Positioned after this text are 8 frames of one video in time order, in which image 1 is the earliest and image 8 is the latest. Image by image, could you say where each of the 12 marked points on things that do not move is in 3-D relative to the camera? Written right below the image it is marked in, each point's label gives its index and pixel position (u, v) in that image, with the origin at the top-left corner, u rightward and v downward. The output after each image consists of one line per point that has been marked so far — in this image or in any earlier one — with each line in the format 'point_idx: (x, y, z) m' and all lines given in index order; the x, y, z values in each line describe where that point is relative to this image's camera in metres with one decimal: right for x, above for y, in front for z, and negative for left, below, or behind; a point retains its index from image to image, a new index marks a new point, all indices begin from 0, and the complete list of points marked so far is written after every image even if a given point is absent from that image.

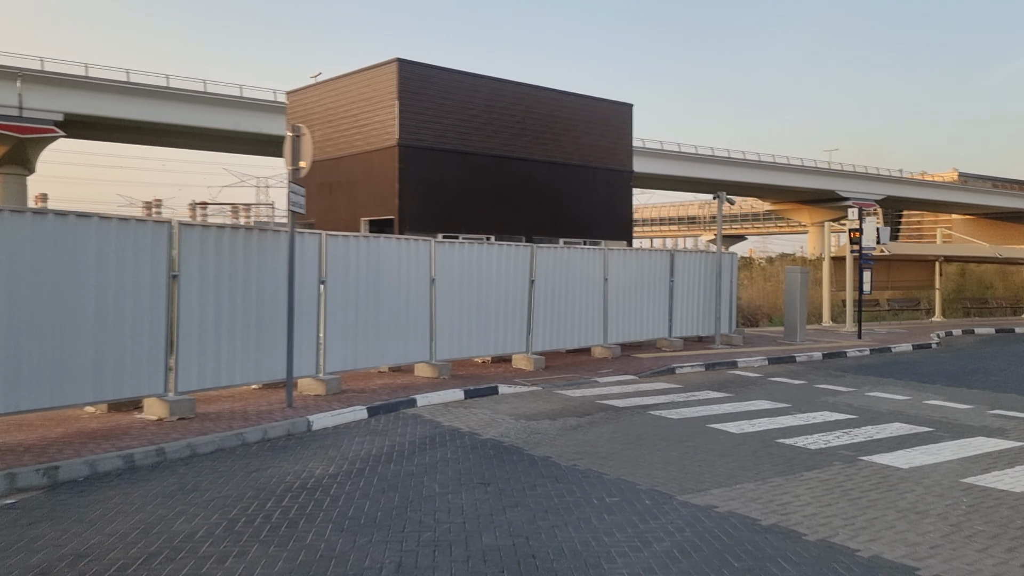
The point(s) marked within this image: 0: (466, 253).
0: (-0.8, +0.6, +13.8) m
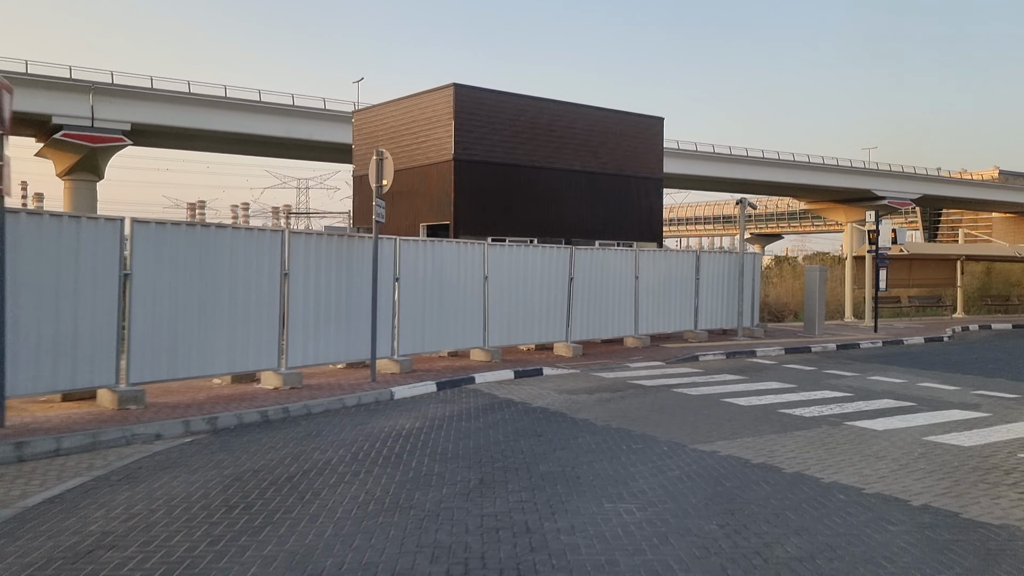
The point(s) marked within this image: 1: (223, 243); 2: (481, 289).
0: (+0.1, +0.6, +15.9) m
1: (-3.8, +0.6, +10.8) m
2: (-0.6, 0.0, +15.3) m
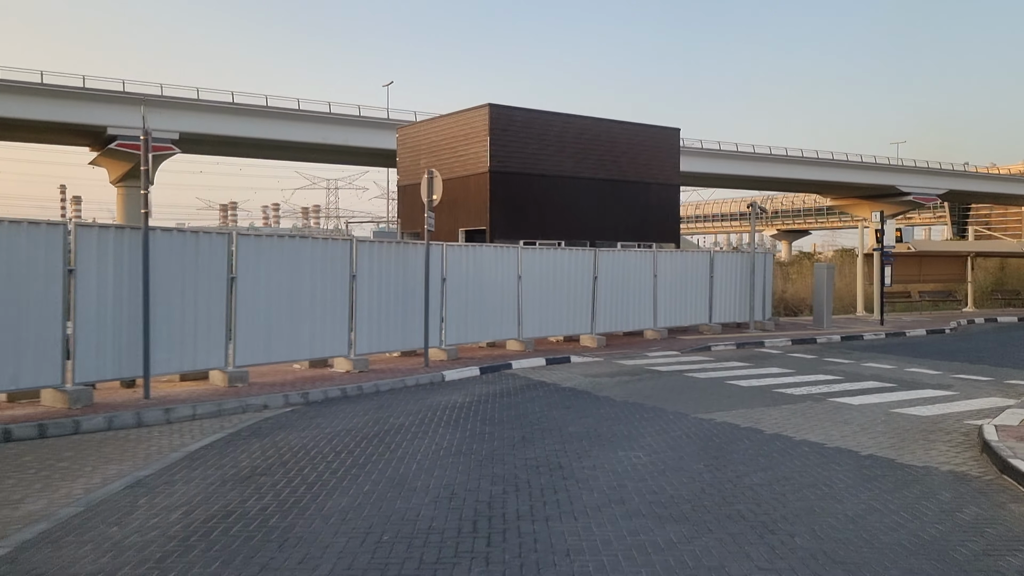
0: (+0.7, +0.7, +17.9) m
1: (-3.3, +0.6, +13.0) m
2: (+0.1, 0.0, +17.4) m
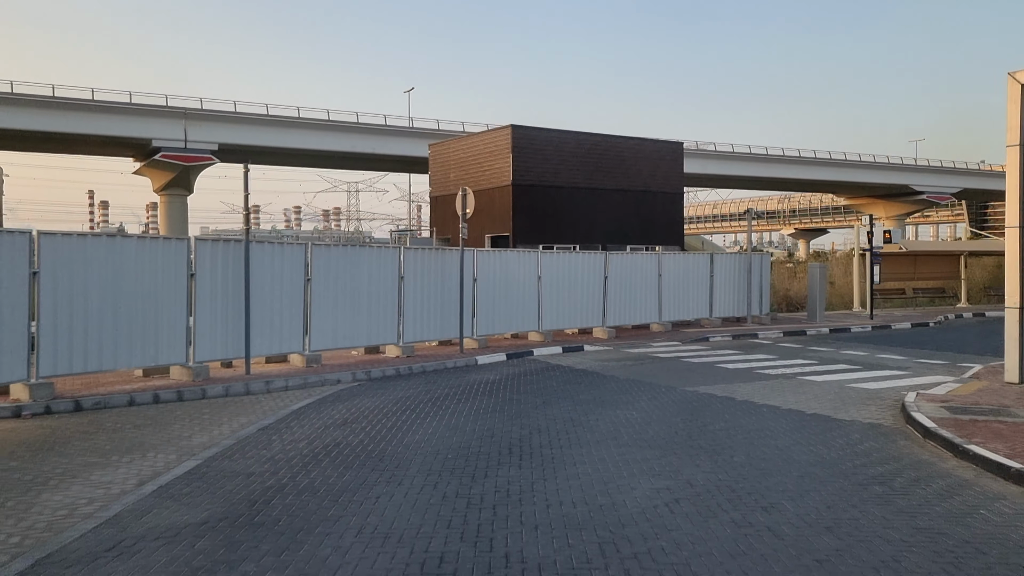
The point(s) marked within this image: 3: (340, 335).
0: (+1.3, +0.7, +20.6) m
1: (-2.9, +0.6, +15.7) m
2: (+0.6, 0.0, +20.0) m
3: (-3.3, -0.9, +15.4) m
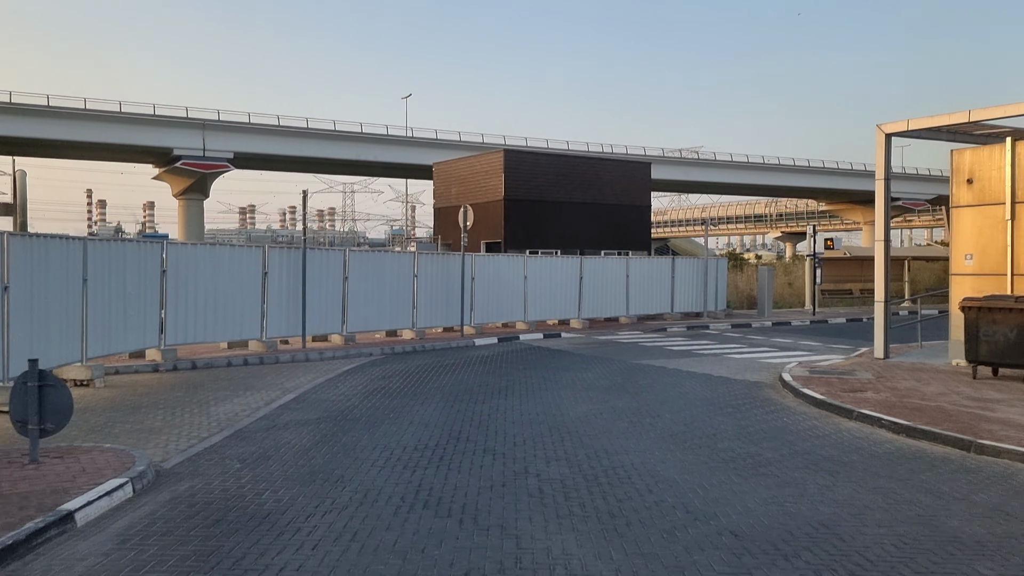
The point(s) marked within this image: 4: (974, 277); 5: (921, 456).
0: (+1.0, +0.8, +25.0) m
1: (-3.1, +0.7, +20.1) m
2: (+0.3, +0.1, +24.4) m
3: (-3.5, -0.8, +19.7) m
4: (+9.0, +0.2, +15.7) m
5: (+4.5, -1.8, +8.8) m
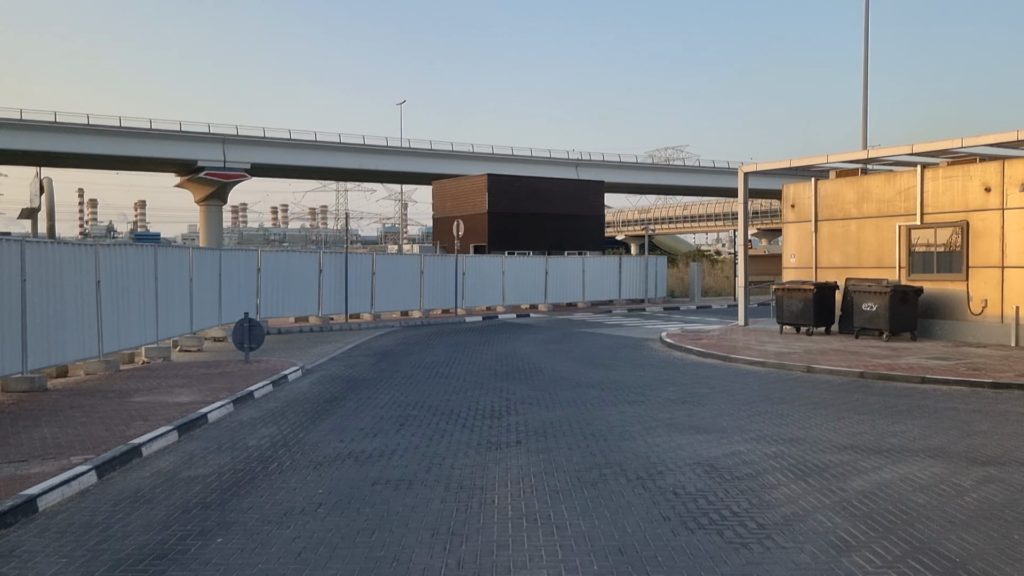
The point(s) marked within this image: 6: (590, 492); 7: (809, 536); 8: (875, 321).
0: (+0.2, +1.1, +32.9) m
1: (-3.8, +0.9, +28.0) m
2: (-0.4, +0.4, +32.4) m
3: (-4.2, -0.5, +27.7) m
4: (+8.3, +0.5, +23.7) m
5: (+3.9, -1.6, +16.8) m
6: (+0.7, -1.8, +7.0) m
7: (+2.2, -1.8, +5.9) m
8: (+8.8, -0.8, +19.7) m
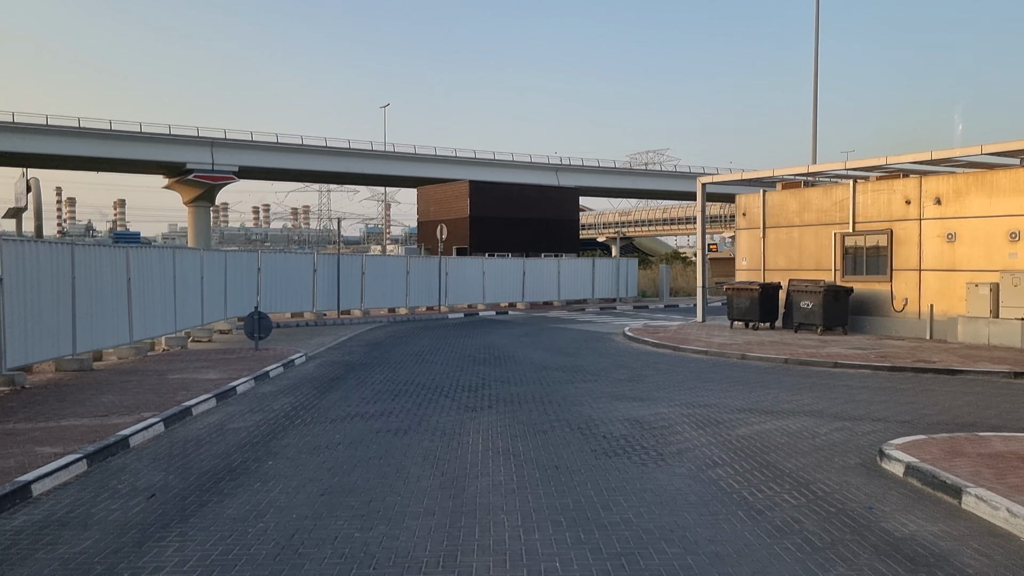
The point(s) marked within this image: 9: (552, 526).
0: (-0.7, +1.1, +35.3) m
1: (-4.6, +1.0, +30.3) m
2: (-1.3, +0.4, +34.7) m
3: (-5.0, -0.5, +29.9) m
4: (+7.6, +0.5, +26.3) m
5: (+3.3, -1.5, +19.2) m
6: (+0.3, -1.7, +9.4) m
7: (+1.8, -1.8, +8.3) m
8: (+8.2, -0.8, +22.2) m
9: (+0.3, -1.8, +6.1) m
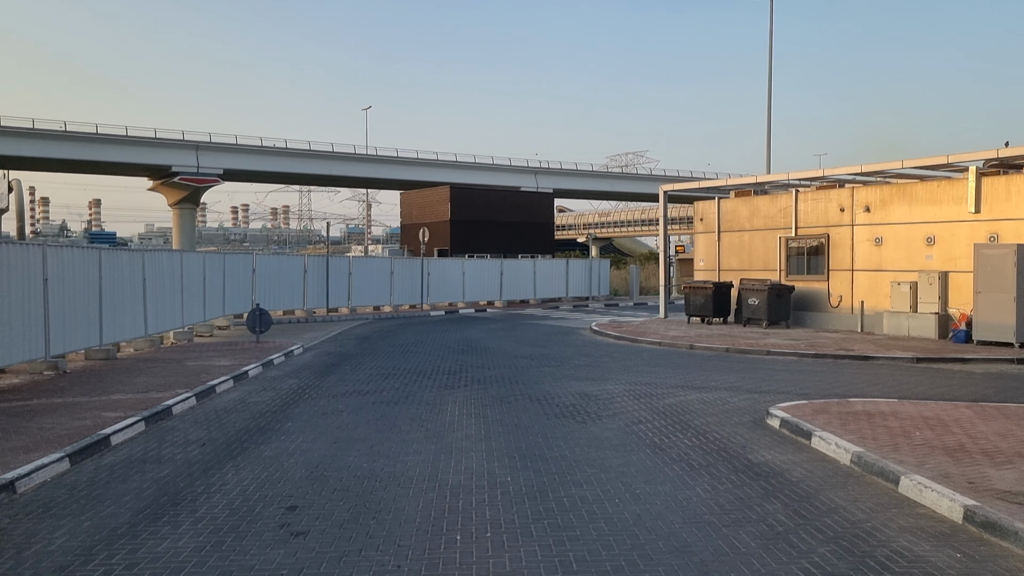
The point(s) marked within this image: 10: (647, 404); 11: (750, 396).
0: (-1.7, +1.1, +37.5) m
1: (-5.5, +1.0, +32.4) m
2: (-2.3, +0.5, +36.9) m
3: (-5.9, -0.4, +32.0) m
4: (+6.8, +0.6, +28.6) m
5: (+2.6, -1.5, +21.5) m
6: (-0.1, -1.7, +11.6) m
7: (+1.4, -1.7, +10.5) m
8: (+7.5, -0.8, +24.6) m
9: (0.0, -1.8, +8.3) m
10: (+2.0, -1.7, +11.7) m
11: (+3.6, -1.6, +12.1) m
